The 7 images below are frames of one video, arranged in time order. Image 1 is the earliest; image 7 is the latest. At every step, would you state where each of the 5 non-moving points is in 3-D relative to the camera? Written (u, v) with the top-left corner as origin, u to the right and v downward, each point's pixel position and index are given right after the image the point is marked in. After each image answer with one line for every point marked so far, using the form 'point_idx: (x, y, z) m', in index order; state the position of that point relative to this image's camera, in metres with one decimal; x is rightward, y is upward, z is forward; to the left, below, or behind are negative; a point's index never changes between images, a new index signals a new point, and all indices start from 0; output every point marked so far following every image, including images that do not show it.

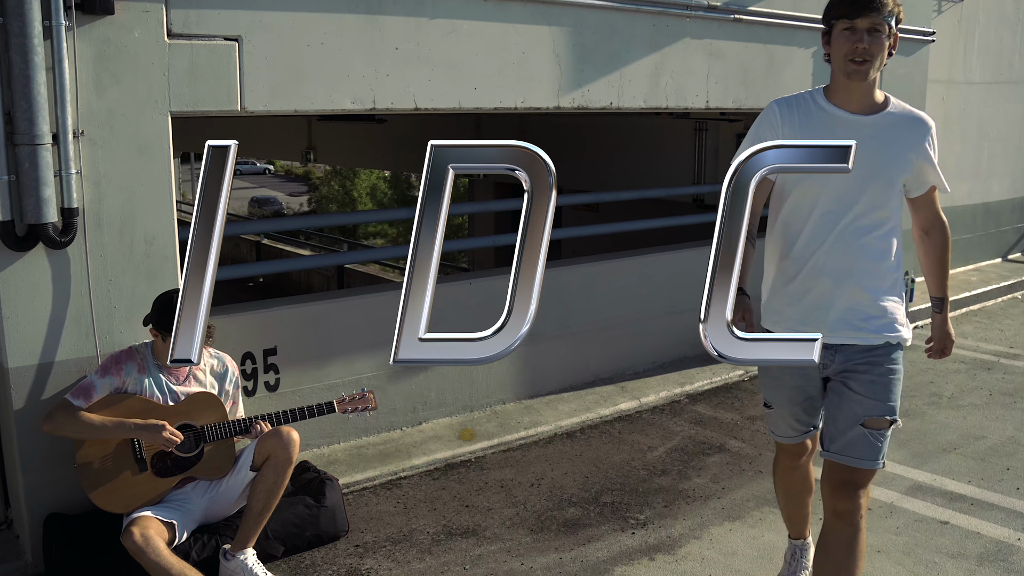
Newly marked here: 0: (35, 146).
0: (-1.2, +0.4, +3.4) m
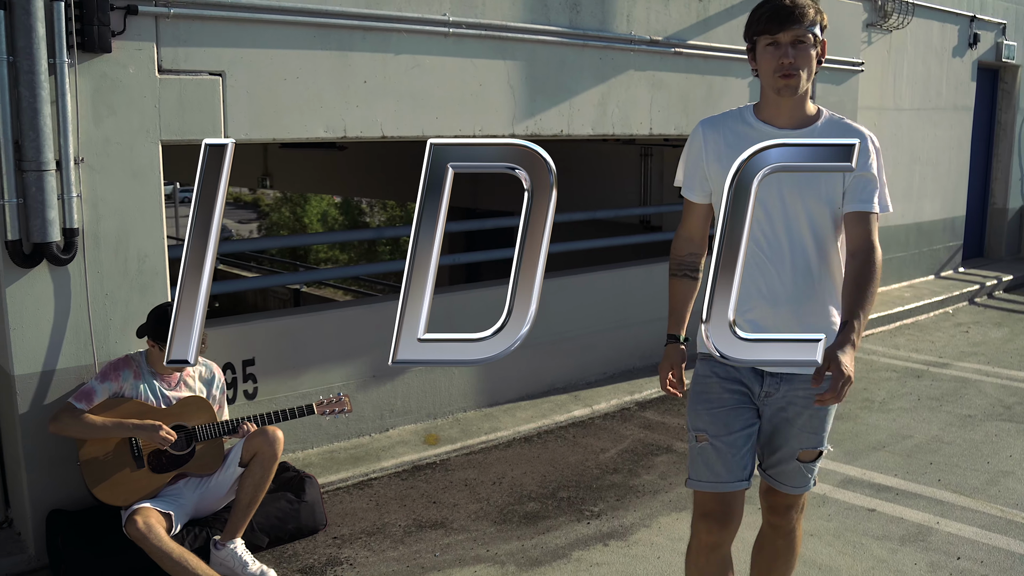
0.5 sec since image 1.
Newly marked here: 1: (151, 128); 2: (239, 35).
0: (-1.4, +0.3, +3.8) m
1: (-1.1, +0.5, +4.1) m
2: (-0.9, +0.8, +4.3) m
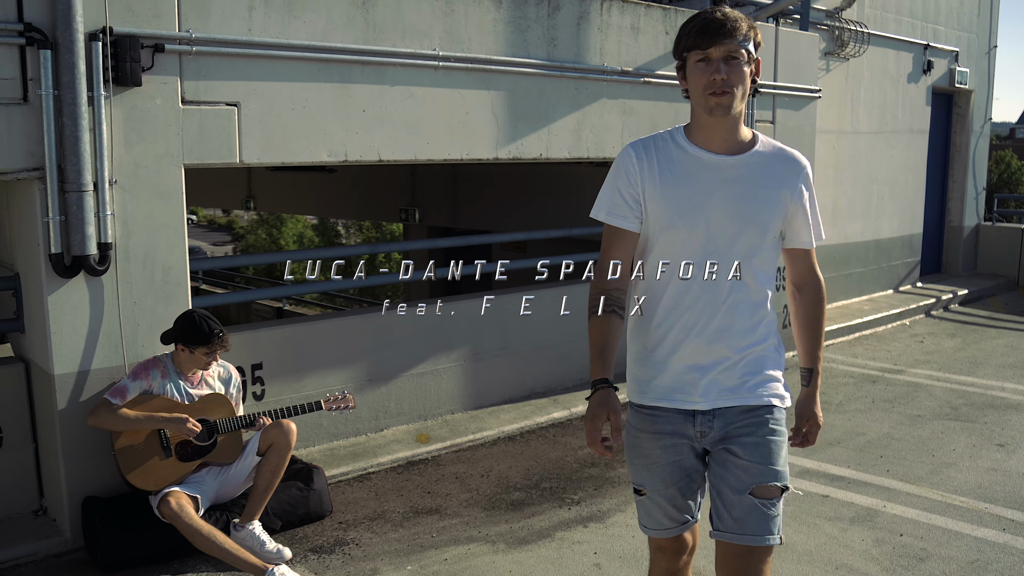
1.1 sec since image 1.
0: (-1.4, +0.3, +4.2) m
1: (-1.2, +0.5, +4.6) m
2: (-0.9, +0.8, +4.8) m
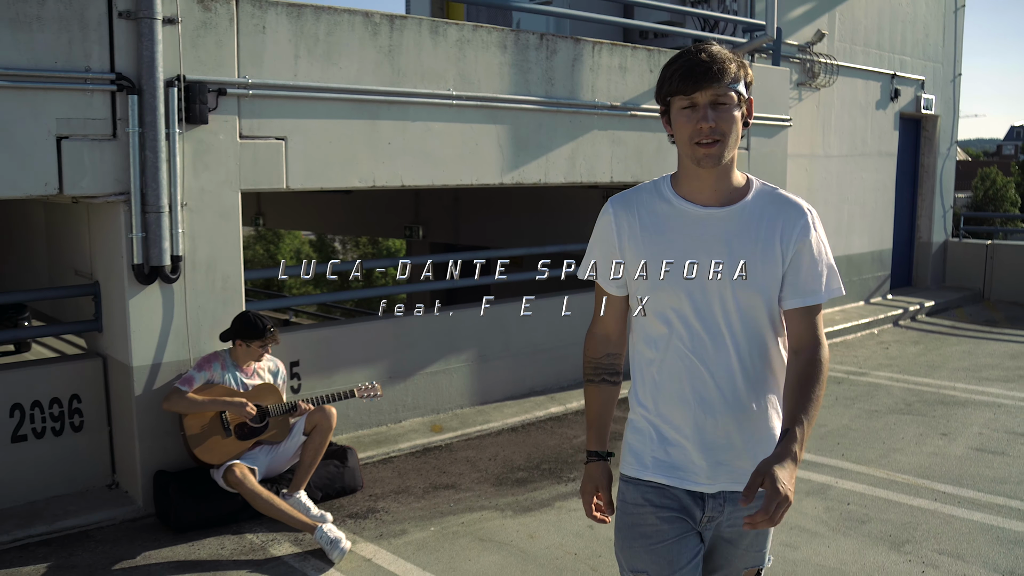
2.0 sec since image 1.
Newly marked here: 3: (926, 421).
0: (-1.4, +0.3, +5.0) m
1: (-1.2, +0.4, +5.4) m
2: (-0.9, +0.8, +5.6) m
3: (+2.3, -0.7, +7.2) m
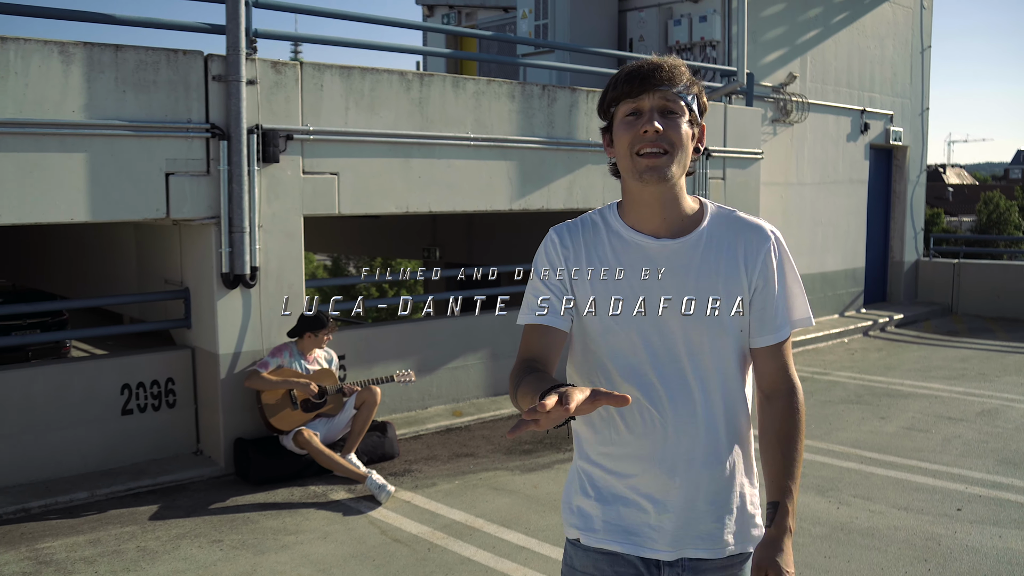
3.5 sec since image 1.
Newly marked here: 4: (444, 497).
0: (-1.3, +0.3, +6.4) m
1: (-1.1, +0.4, +6.8) m
2: (-0.9, +0.7, +7.0) m
3: (+2.3, -0.8, +8.5) m
4: (-0.3, -1.0, +6.2) m
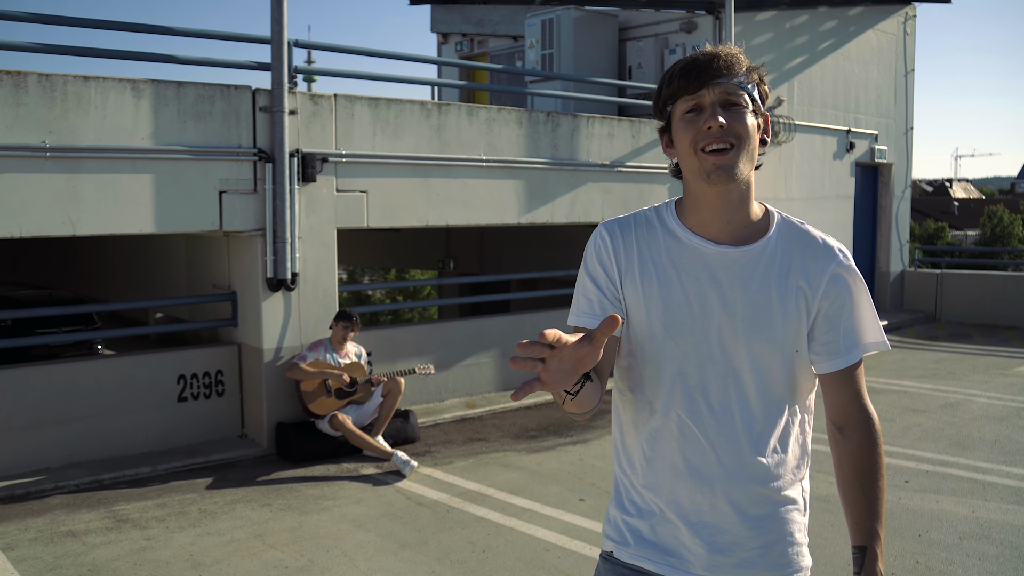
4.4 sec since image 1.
0: (-1.3, +0.3, +7.4) m
1: (-1.1, +0.4, +7.7) m
2: (-0.8, +0.7, +7.9) m
3: (+2.4, -0.8, +9.4) m
4: (-0.3, -1.0, +7.1) m
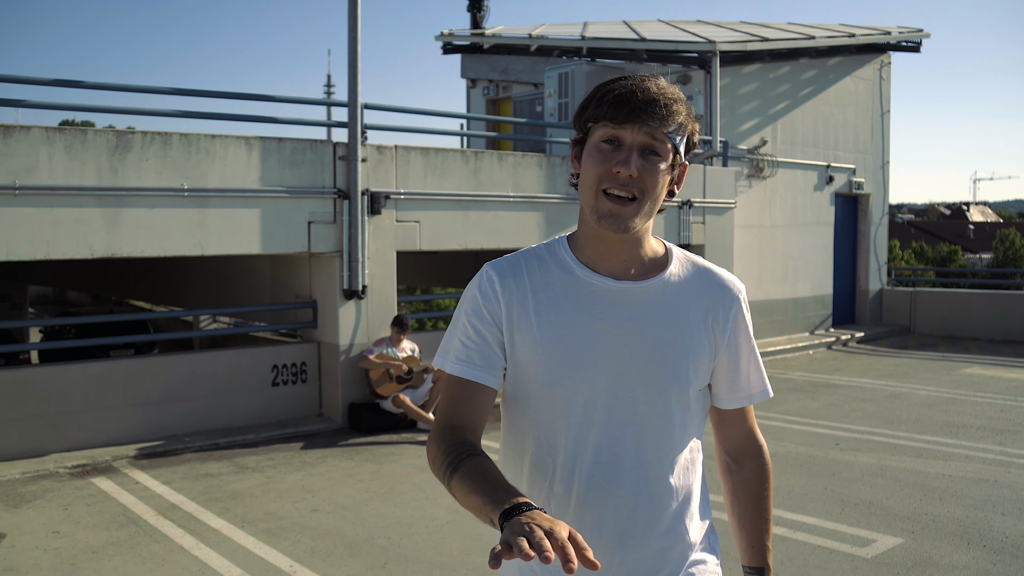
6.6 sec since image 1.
0: (-1.1, +0.2, +9.4) m
1: (-0.9, +0.3, +9.8) m
2: (-0.7, +0.6, +10.0) m
3: (+2.6, -0.9, +11.4) m
4: (-0.1, -1.1, +9.1) m
